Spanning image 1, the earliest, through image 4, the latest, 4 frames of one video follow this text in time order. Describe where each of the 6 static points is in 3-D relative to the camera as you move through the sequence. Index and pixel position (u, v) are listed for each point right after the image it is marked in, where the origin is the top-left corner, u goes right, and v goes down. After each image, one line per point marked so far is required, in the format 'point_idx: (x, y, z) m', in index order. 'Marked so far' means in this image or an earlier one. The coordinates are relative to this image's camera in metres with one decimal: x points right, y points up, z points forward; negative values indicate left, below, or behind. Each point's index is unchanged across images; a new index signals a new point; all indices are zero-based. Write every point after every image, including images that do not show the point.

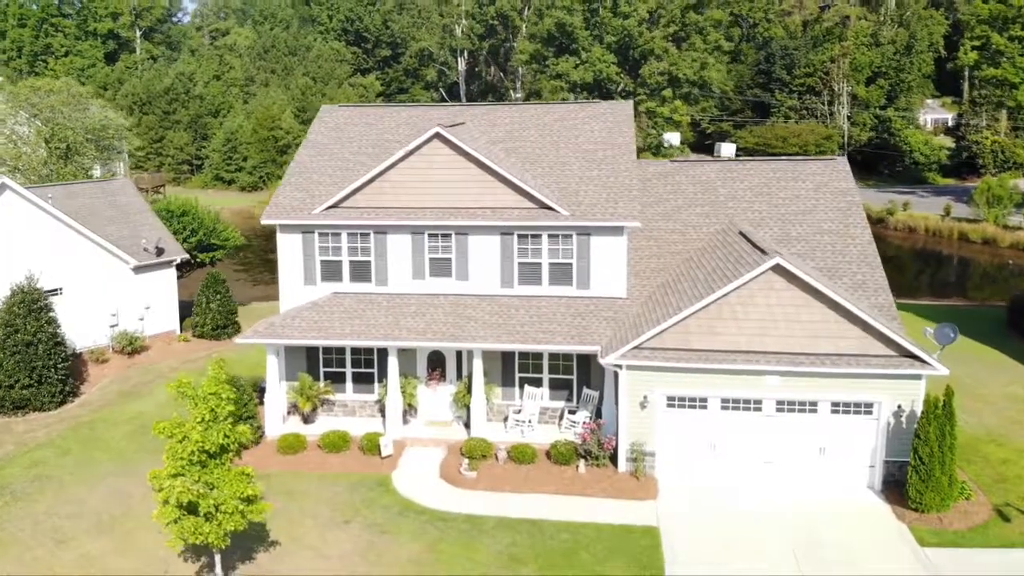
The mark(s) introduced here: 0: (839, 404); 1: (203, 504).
0: (+7.7, -2.7, +19.6) m
1: (-5.1, -3.6, +13.9) m
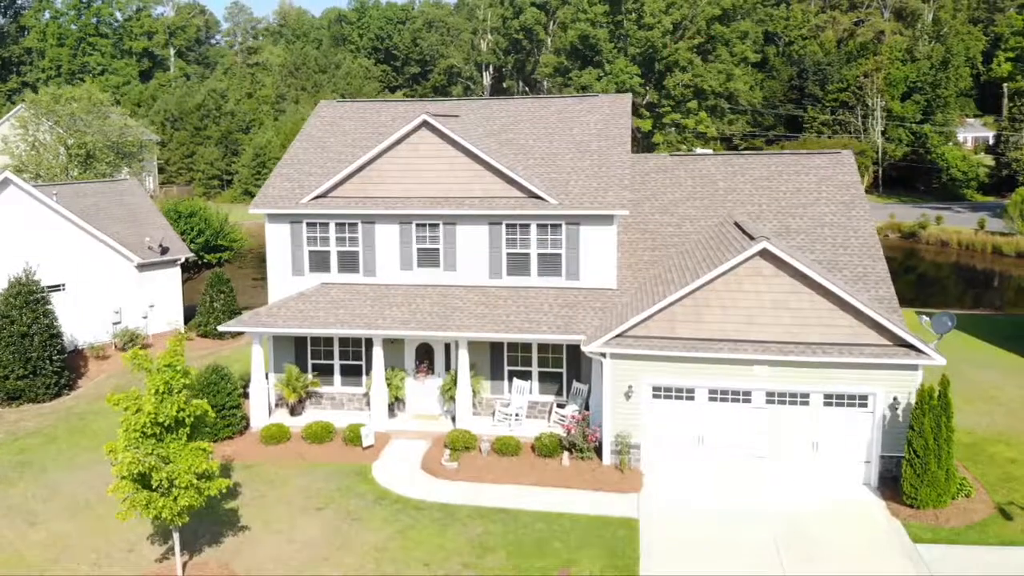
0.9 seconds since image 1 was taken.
0: (+7.2, -2.4, +18.8) m
1: (-5.8, -3.1, +13.6) m
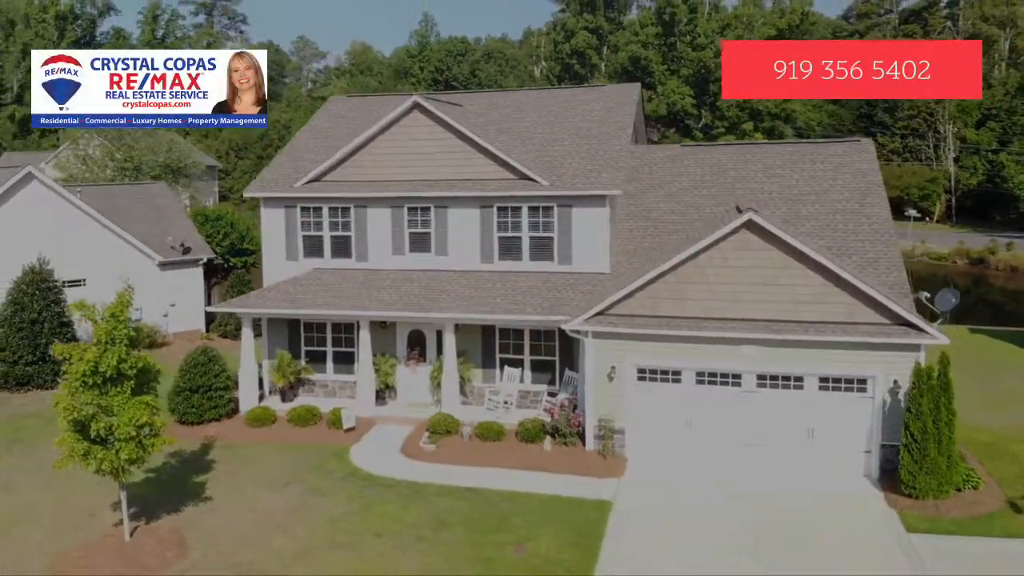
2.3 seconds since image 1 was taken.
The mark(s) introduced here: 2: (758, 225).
0: (+6.7, -1.9, +17.6) m
1: (-6.7, -2.3, +13.4) m
2: (+5.2, +1.3, +17.5) m
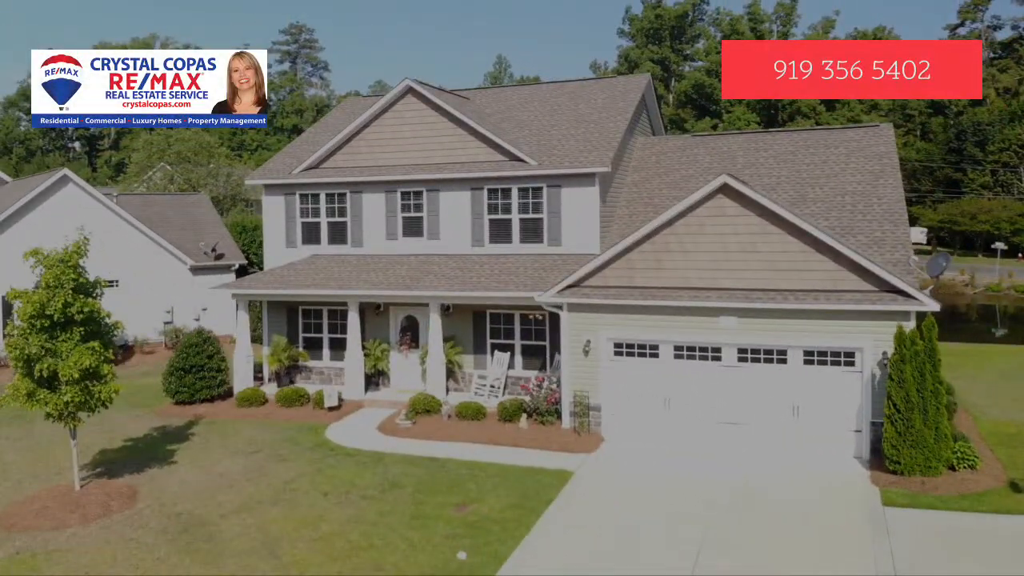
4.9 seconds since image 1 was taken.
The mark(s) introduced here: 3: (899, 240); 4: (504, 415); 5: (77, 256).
0: (+6.0, -1.3, +16.6) m
1: (-7.7, -1.4, +13.7) m
2: (+4.6, +1.9, +16.8) m
3: (+9.2, +1.2, +19.7) m
4: (-0.2, -2.9, +18.9) m
5: (-7.4, +0.5, +14.2) m
